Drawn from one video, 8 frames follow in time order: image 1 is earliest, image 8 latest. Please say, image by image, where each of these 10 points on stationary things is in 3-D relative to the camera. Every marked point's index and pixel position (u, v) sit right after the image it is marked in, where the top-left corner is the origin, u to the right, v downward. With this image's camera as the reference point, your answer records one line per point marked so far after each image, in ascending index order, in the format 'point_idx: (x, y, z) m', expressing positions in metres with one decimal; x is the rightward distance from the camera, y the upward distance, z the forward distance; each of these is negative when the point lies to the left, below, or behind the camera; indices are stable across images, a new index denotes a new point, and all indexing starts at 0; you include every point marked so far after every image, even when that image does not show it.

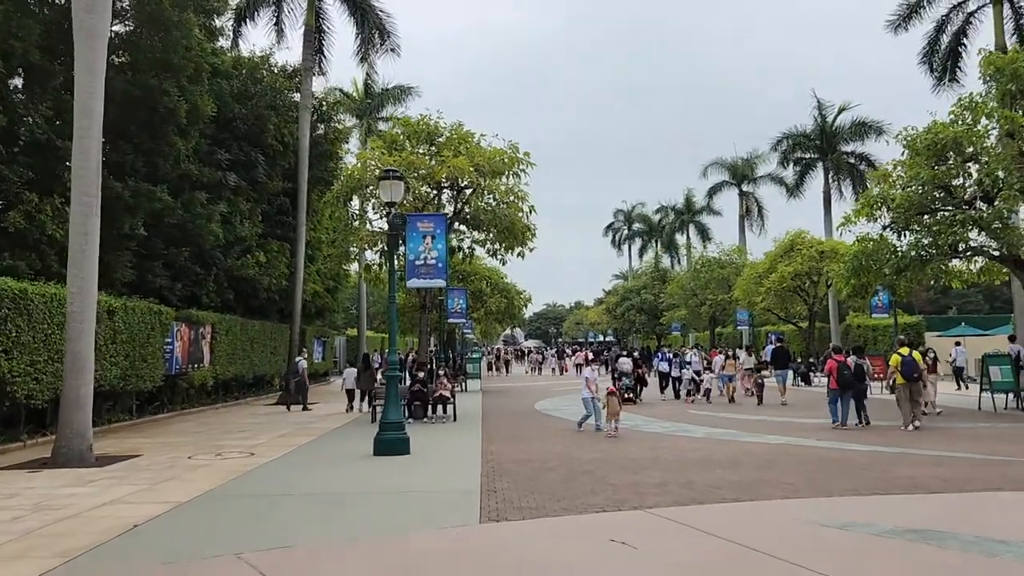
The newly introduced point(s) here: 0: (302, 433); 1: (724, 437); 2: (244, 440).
0: (-4.9, -3.4, +19.3) m
1: (+4.3, -3.0, +16.8) m
2: (-5.7, -3.2, +17.5) m
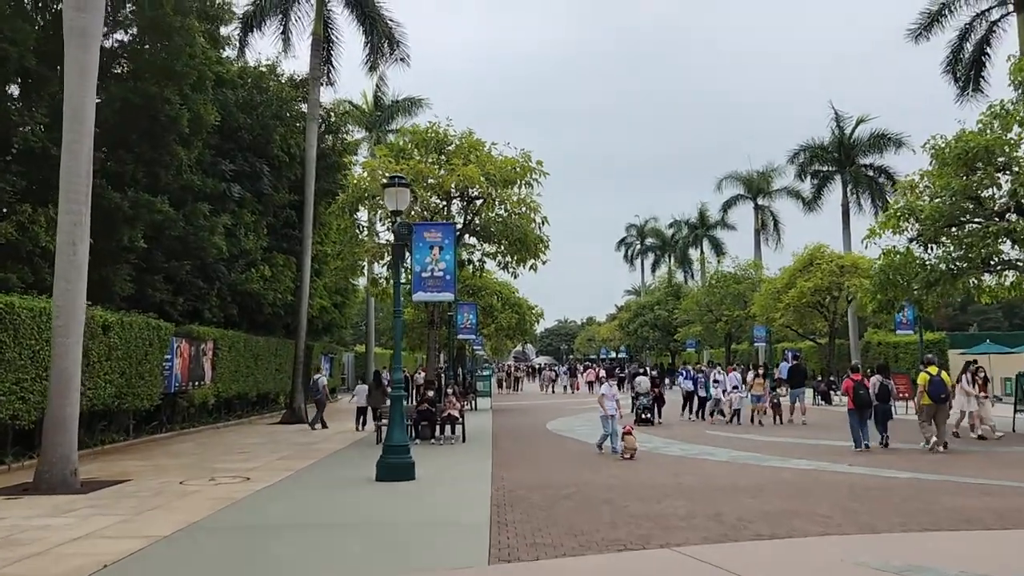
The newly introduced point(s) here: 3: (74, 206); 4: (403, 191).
0: (-4.6, -3.7, +18.4) m
1: (+4.5, -3.3, +15.8) m
2: (-5.4, -3.5, +16.6) m
3: (-7.2, +1.4, +13.7) m
4: (-1.8, +1.7, +14.1) m
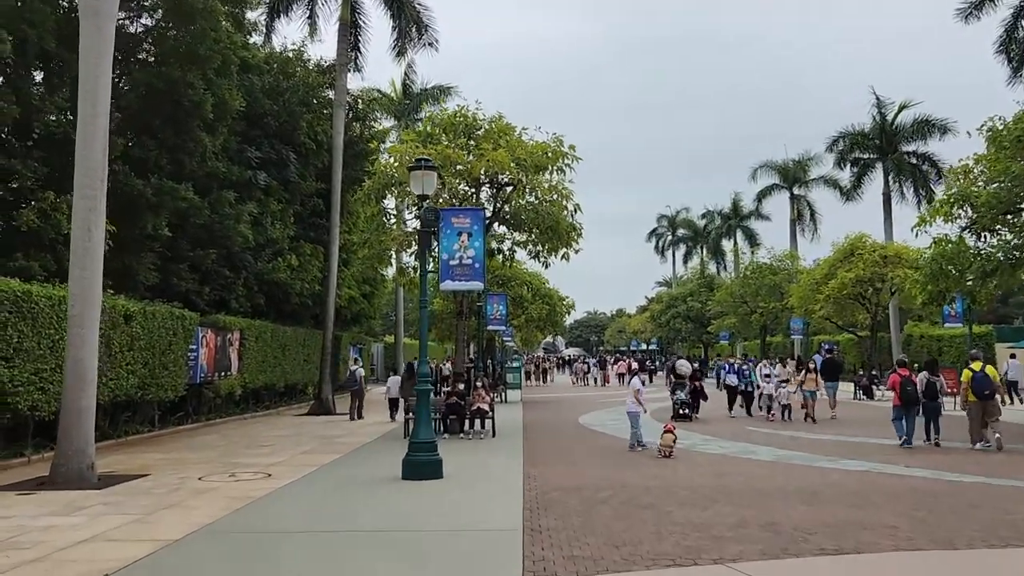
0: (-3.9, -3.5, +17.8) m
1: (+5.1, -3.1, +14.9) m
2: (-4.8, -3.3, +16.1) m
3: (-6.7, +1.6, +13.1) m
4: (-1.3, +1.8, +13.4) m
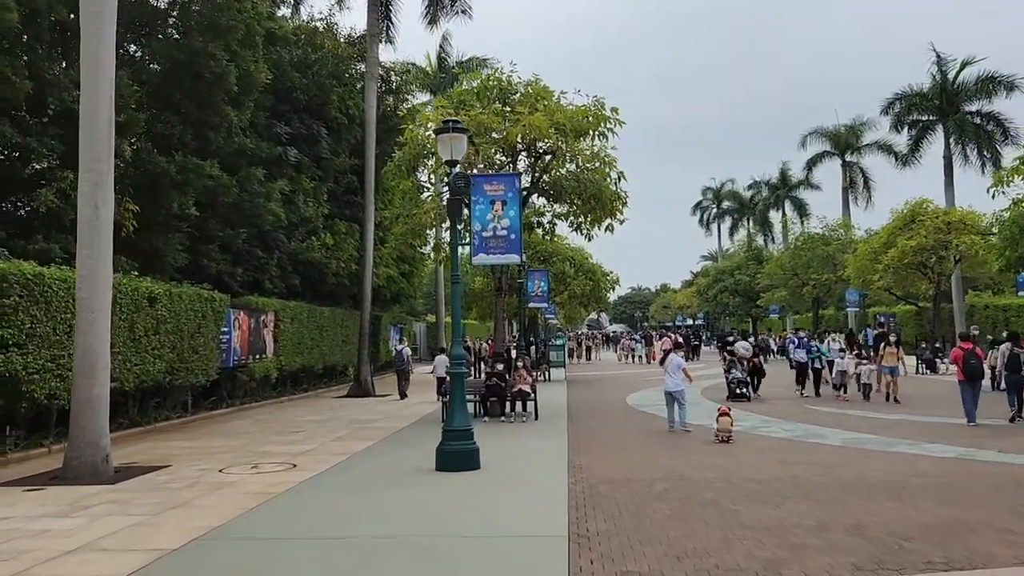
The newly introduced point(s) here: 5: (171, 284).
0: (-3.0, -3.0, +16.9) m
1: (+5.8, -2.6, +13.5) m
2: (-4.0, -2.9, +15.2) m
3: (-6.1, +1.8, +12.2) m
4: (-0.8, +2.2, +12.2) m
5: (-7.9, +0.1, +19.1) m
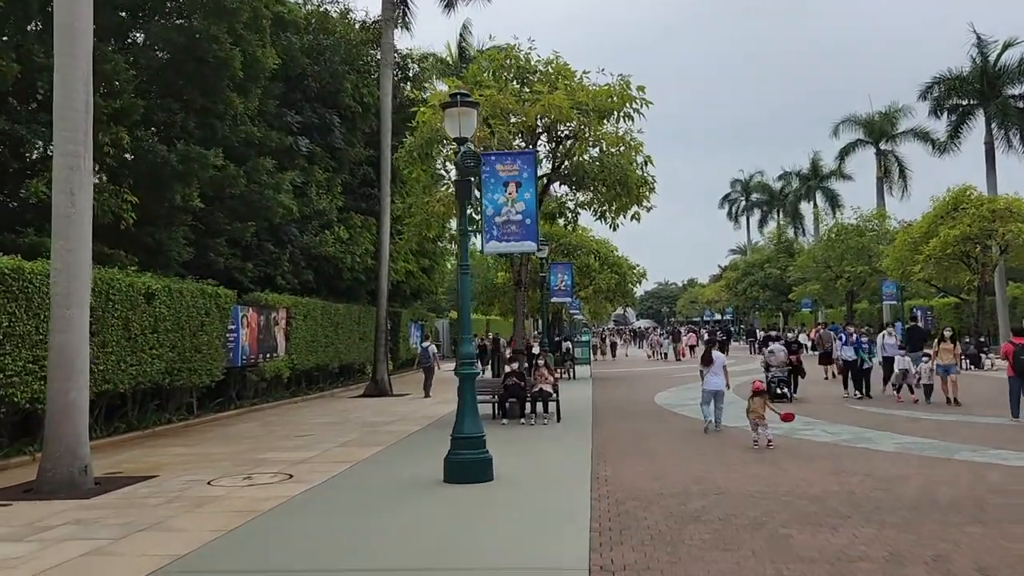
0: (-2.7, -2.9, +15.8) m
1: (+6.1, -2.4, +12.1) m
2: (-3.7, -2.8, +14.1) m
3: (-5.9, +1.9, +11.2) m
4: (-0.6, +2.3, +10.9) m
5: (-7.4, +0.2, +18.1) m
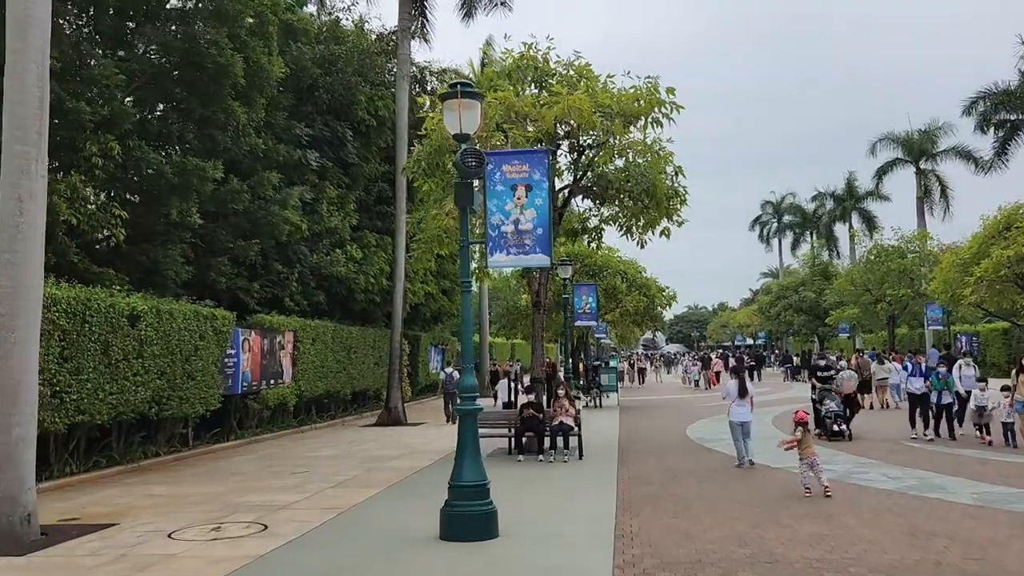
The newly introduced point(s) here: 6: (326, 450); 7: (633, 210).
0: (-2.4, -3.2, +14.2) m
1: (+6.2, -2.7, +10.2) m
2: (-3.5, -3.1, +12.5) m
3: (-5.8, +1.7, +9.8) m
4: (-0.5, +2.1, +9.4) m
5: (-7.1, -0.3, +16.8) m
6: (-4.3, -3.7, +19.2) m
7: (+2.4, +1.6, +16.5) m
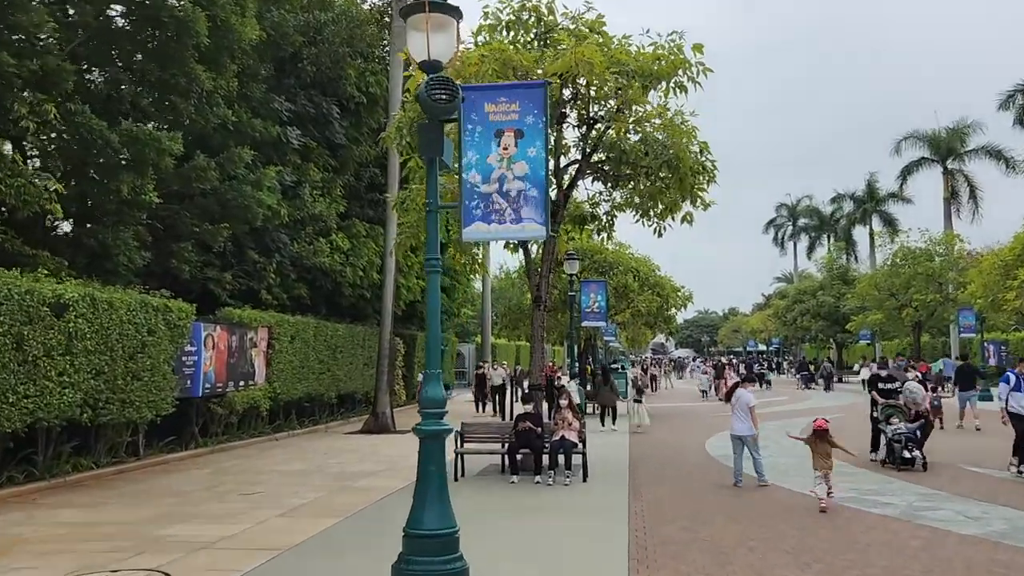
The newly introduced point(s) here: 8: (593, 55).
0: (-2.5, -3.1, +11.8) m
1: (+6.0, -2.6, +7.8) m
2: (-3.7, -2.9, +10.2) m
3: (-5.9, +1.9, +7.5) m
4: (-0.6, +2.3, +7.0) m
5: (-7.1, 0.0, +14.5) m
6: (-4.4, -3.5, +16.8) m
7: (+2.3, +1.7, +14.1) m
8: (+1.3, +3.5, +12.9) m
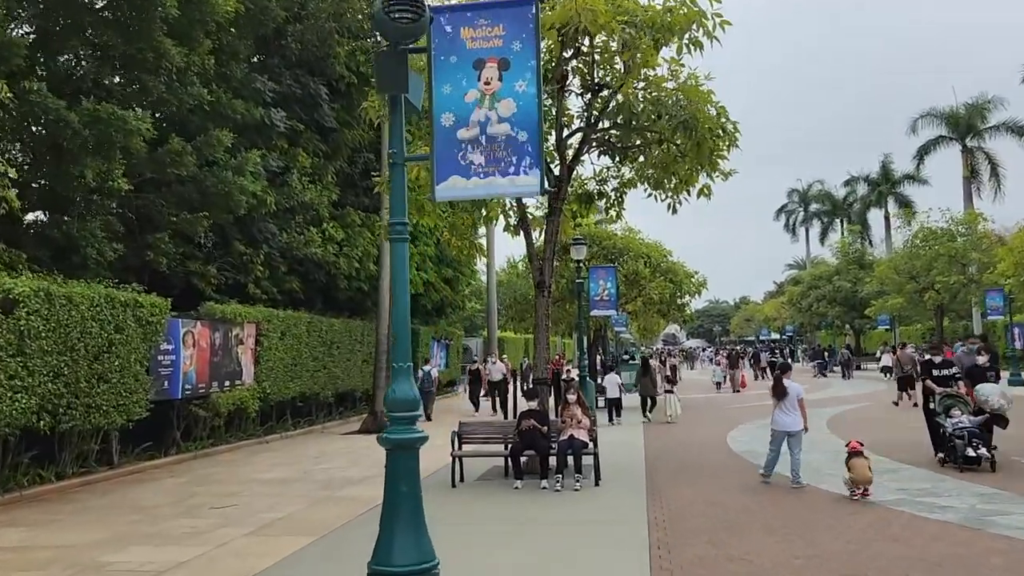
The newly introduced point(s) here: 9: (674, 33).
0: (-2.5, -2.9, +10.4) m
1: (+6.0, -2.3, +6.3) m
2: (-3.6, -2.8, +8.8) m
3: (-6.1, +2.0, +6.1) m
4: (-0.7, +2.4, +5.6) m
5: (-7.1, +0.1, +13.1) m
6: (-4.3, -3.3, +15.5) m
7: (+2.3, +2.0, +12.6) m
8: (+1.2, +3.8, +11.5) m
9: (+2.4, +3.7, +12.2) m
